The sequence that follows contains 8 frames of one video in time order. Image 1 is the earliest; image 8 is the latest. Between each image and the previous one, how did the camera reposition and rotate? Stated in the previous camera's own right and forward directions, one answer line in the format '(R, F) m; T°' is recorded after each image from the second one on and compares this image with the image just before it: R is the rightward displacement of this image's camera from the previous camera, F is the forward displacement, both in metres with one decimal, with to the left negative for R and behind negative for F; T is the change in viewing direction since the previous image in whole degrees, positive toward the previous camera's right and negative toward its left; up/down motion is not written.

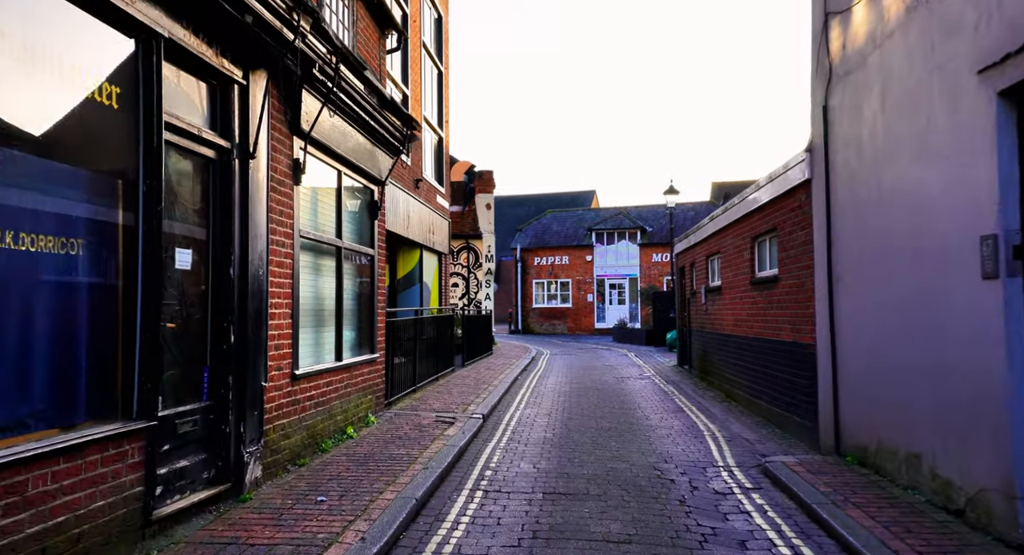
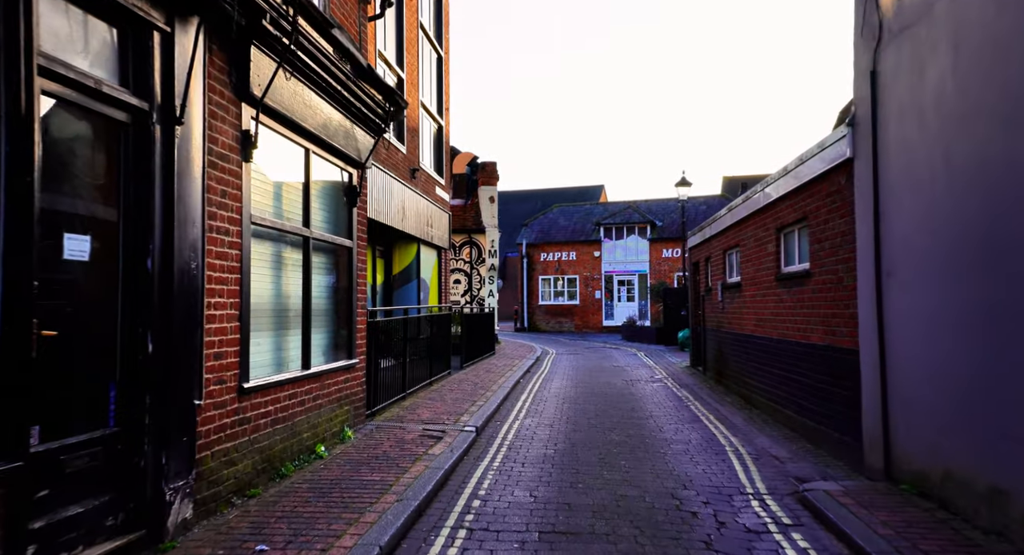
(+0.1, +0.8) m; -1°
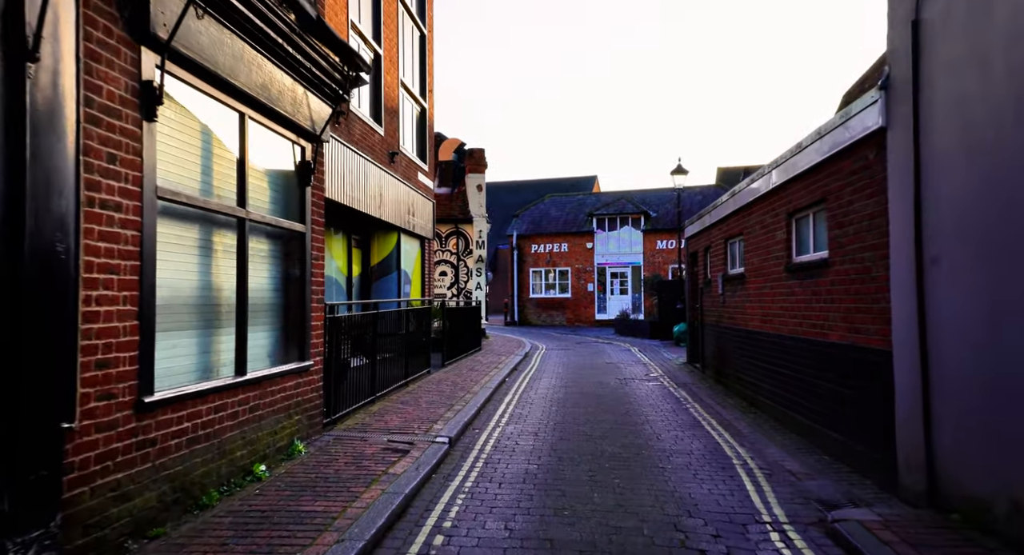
(+0.1, +0.8) m; +1°
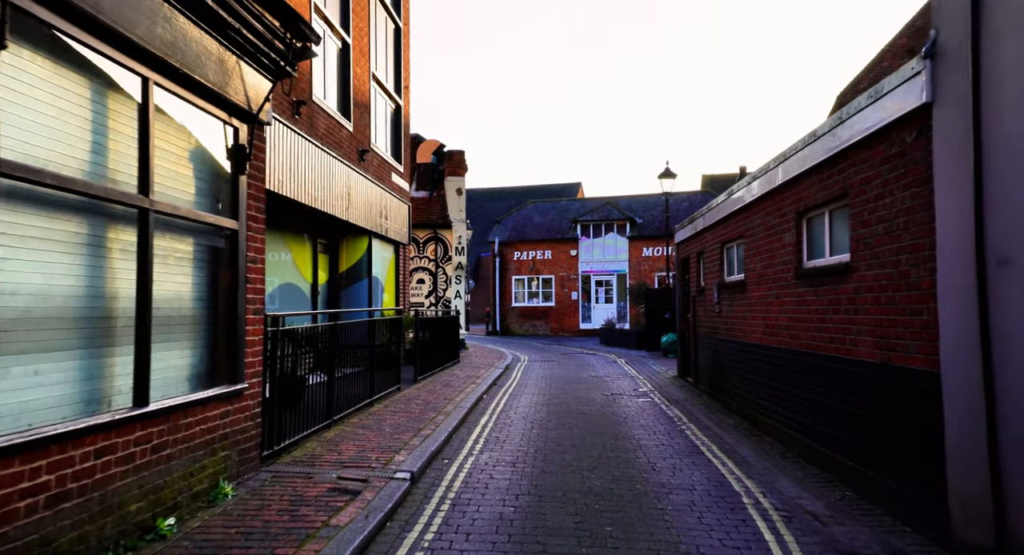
(+0.1, +0.9) m; +2°
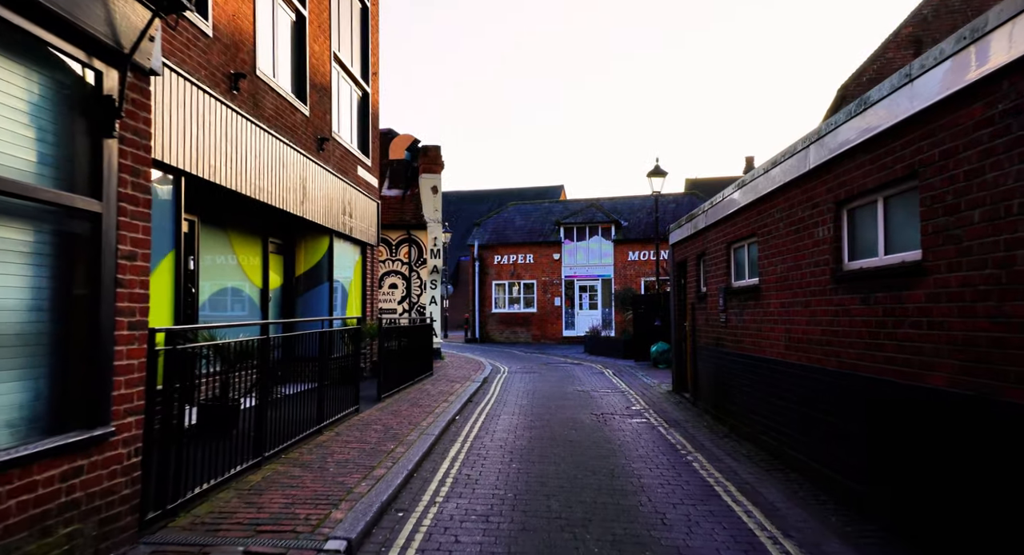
(+0.1, +1.2) m; +2°
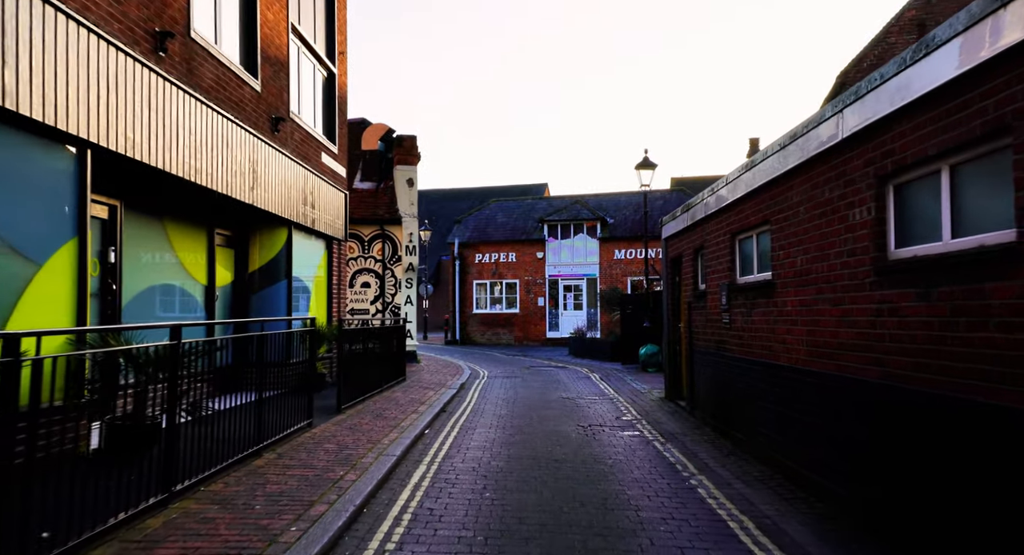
(+0.1, +1.0) m; +2°
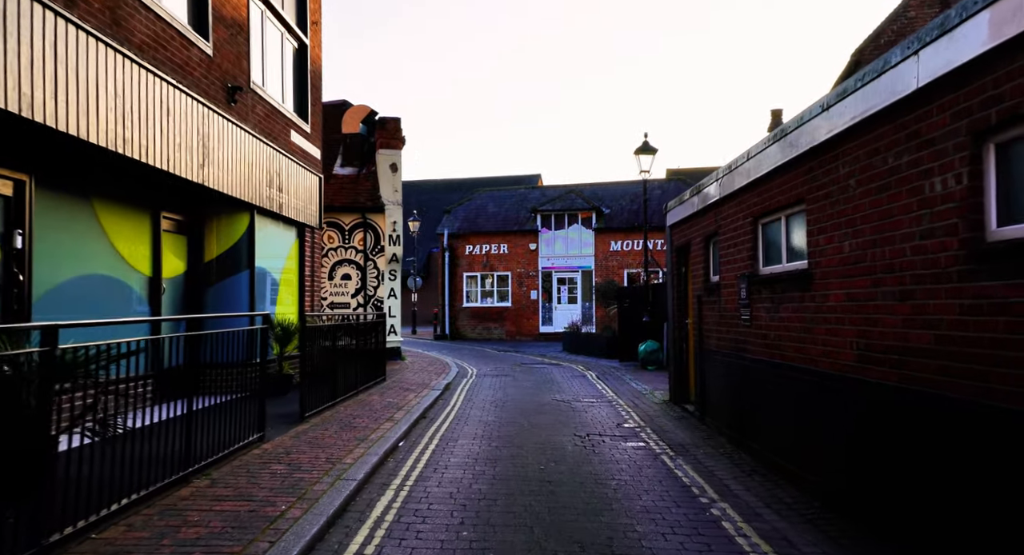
(+0.1, +1.0) m; +1°
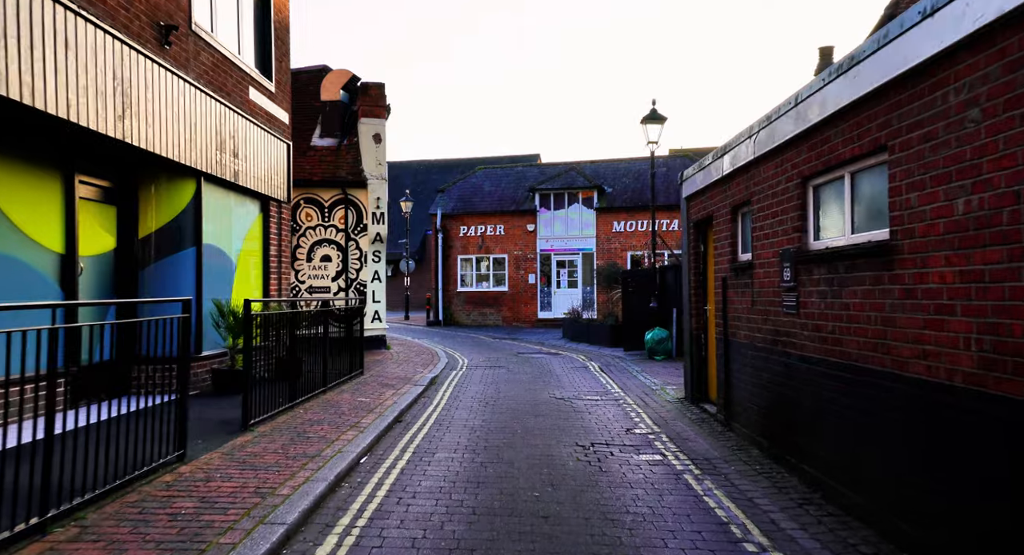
(+0.1, +1.3) m; 0°
